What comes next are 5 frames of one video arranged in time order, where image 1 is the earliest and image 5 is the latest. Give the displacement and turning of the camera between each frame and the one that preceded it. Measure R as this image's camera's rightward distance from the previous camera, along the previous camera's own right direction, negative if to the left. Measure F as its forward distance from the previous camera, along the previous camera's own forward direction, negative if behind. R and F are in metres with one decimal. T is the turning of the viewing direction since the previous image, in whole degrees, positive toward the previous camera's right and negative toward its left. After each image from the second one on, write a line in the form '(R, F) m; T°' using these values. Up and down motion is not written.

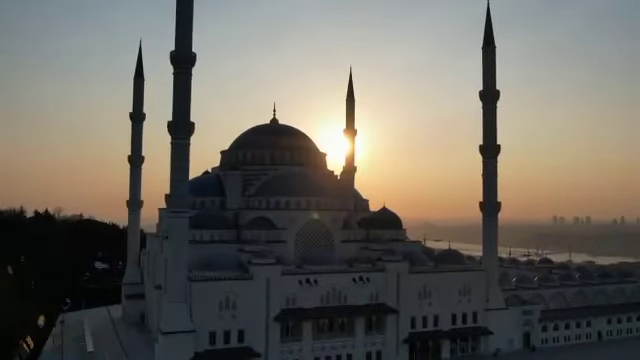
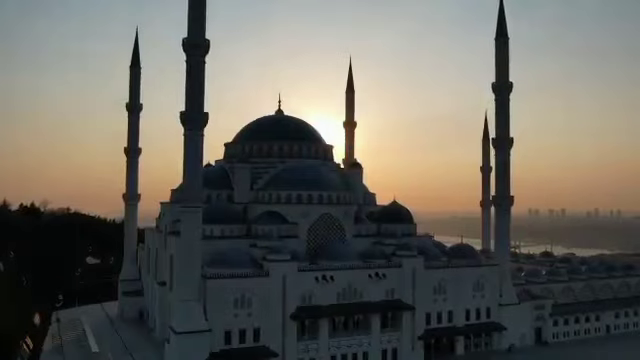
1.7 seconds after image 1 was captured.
(-1.6, +0.8) m; +2°
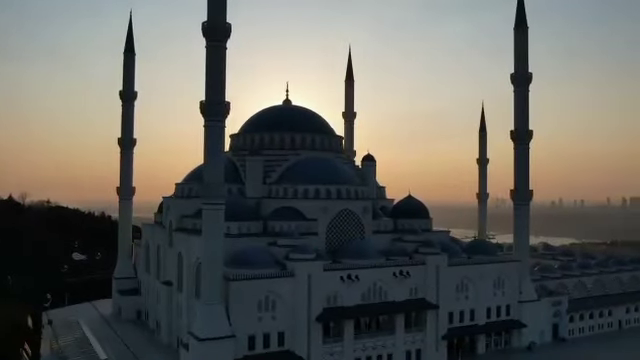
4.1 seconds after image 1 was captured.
(-2.3, +1.4) m; +3°
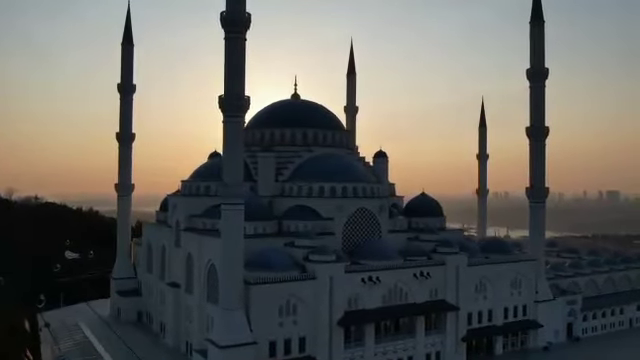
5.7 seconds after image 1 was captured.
(-1.6, +0.9) m; +2°
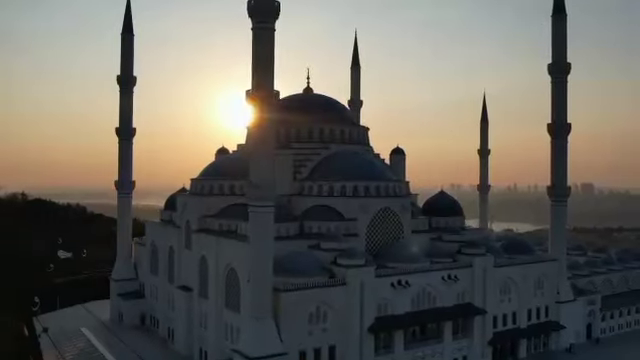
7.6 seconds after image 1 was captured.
(-1.8, +1.2) m; +2°
